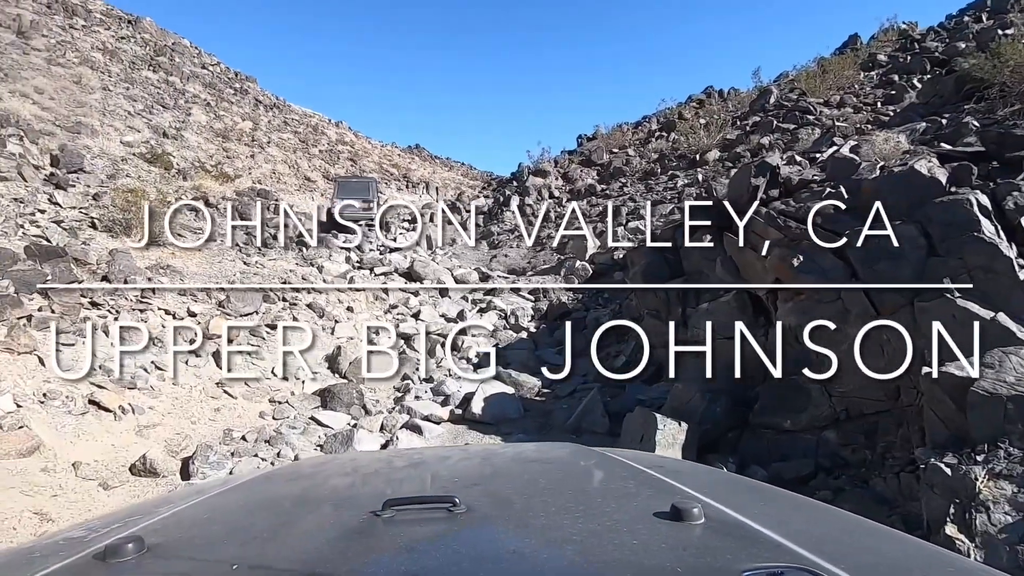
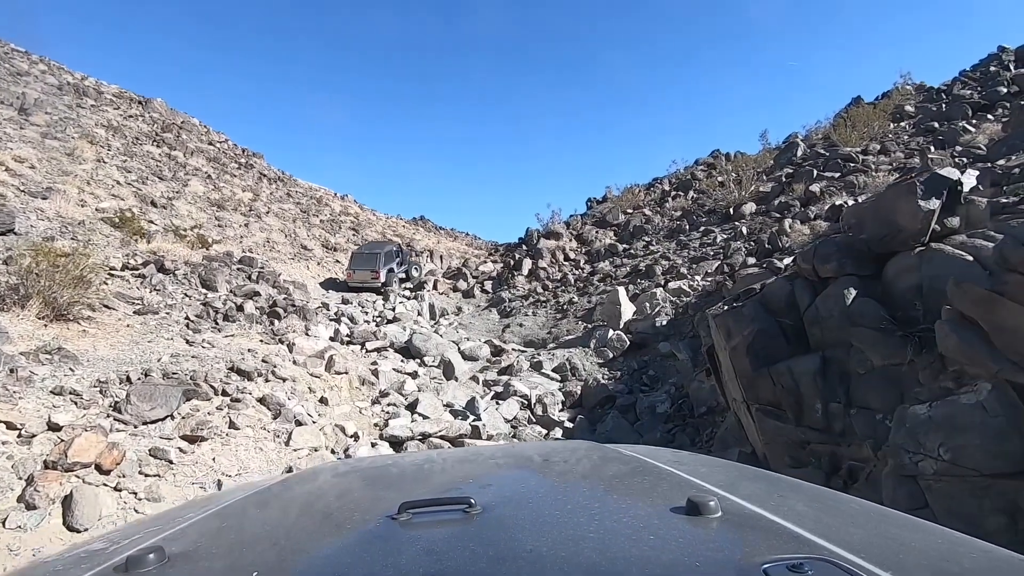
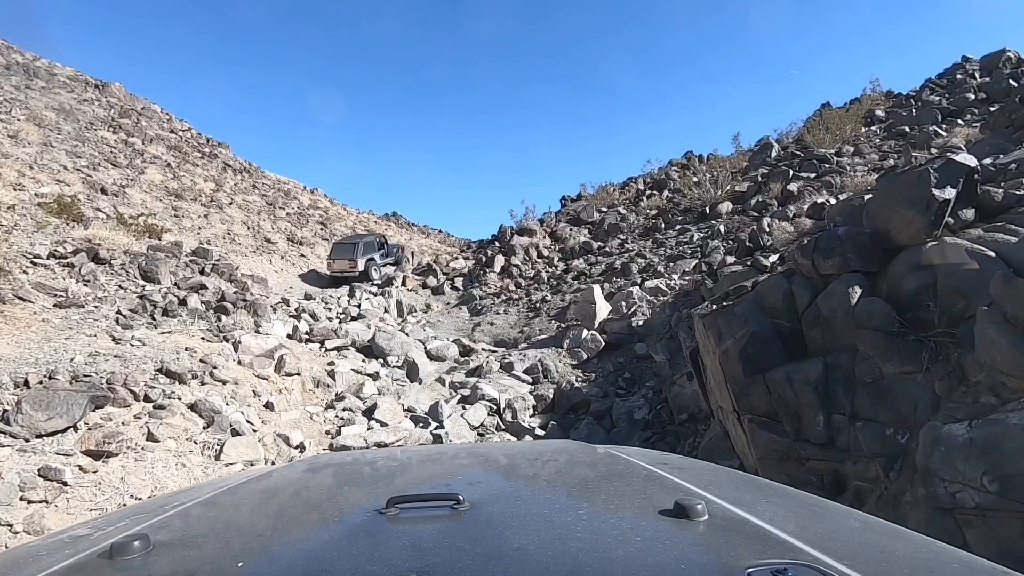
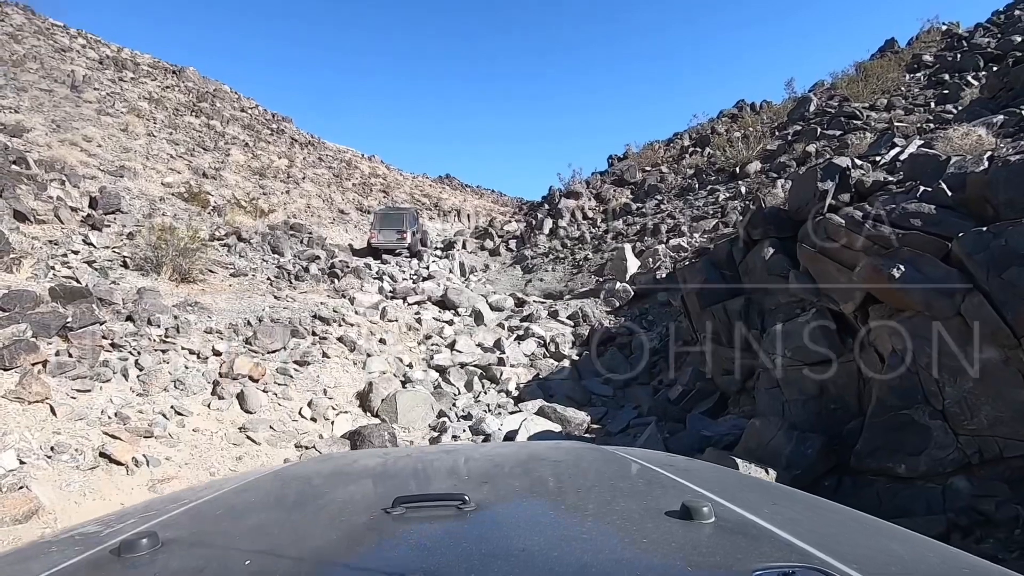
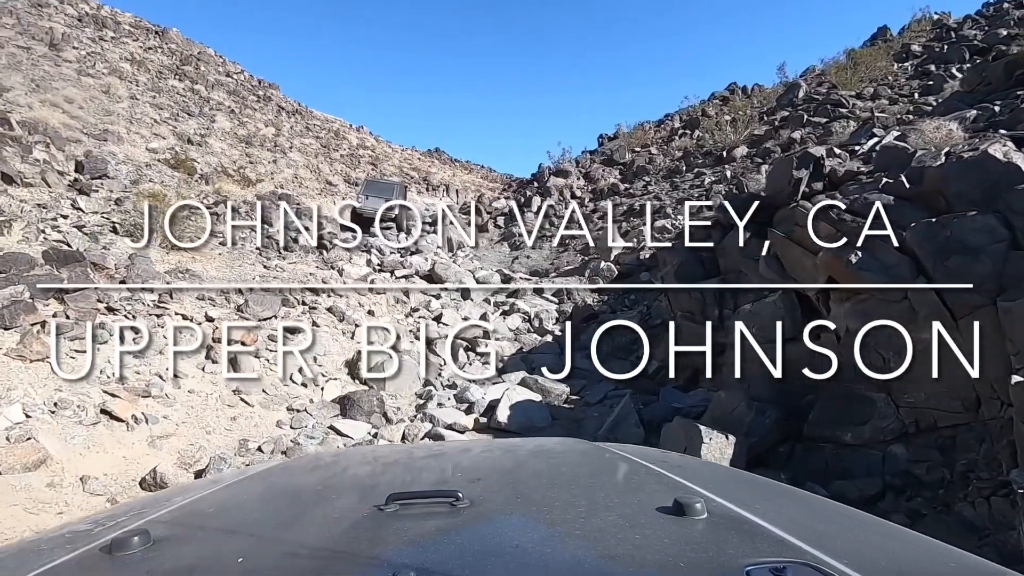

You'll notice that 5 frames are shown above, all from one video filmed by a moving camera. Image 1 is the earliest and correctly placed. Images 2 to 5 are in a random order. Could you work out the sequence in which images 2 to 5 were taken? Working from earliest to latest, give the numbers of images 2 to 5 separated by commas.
5, 4, 2, 3
